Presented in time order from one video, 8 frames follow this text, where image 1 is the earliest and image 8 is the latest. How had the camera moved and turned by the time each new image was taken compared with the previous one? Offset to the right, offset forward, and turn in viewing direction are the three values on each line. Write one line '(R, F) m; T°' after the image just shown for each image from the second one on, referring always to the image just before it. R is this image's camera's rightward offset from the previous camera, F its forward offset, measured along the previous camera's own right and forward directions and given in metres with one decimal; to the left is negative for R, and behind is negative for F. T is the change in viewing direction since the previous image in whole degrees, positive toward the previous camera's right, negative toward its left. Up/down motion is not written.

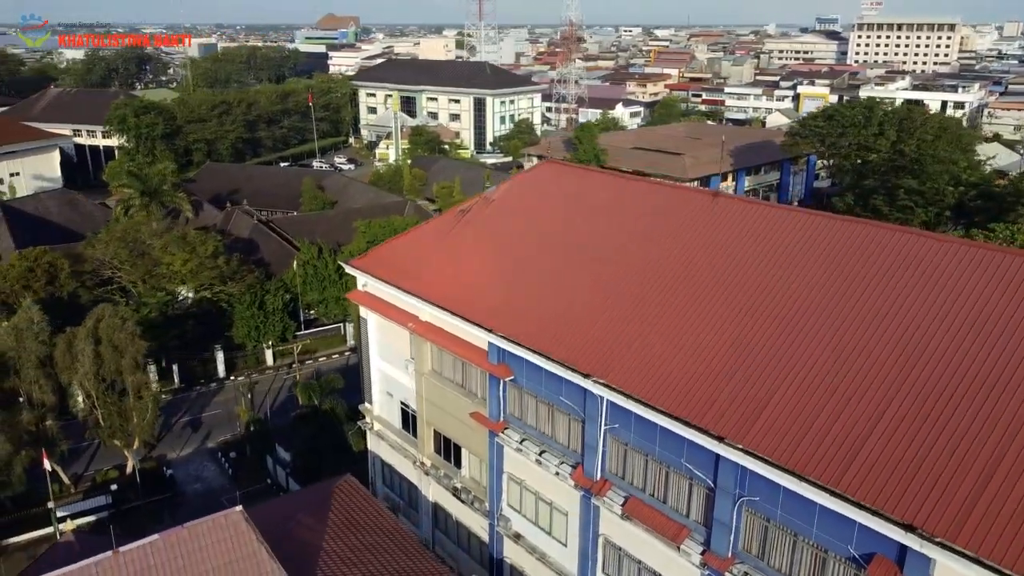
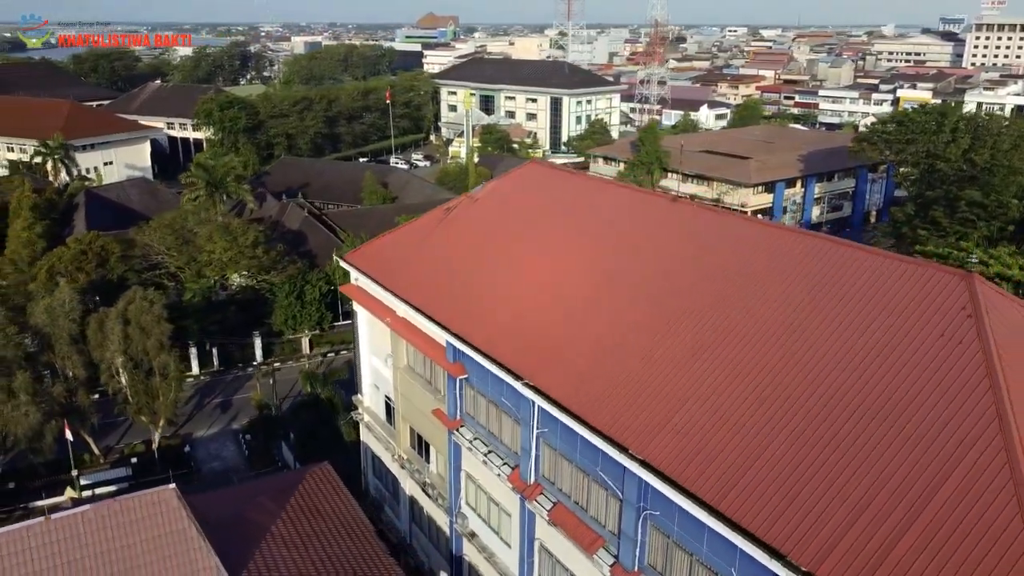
(+1.7, +0.1) m; -7°
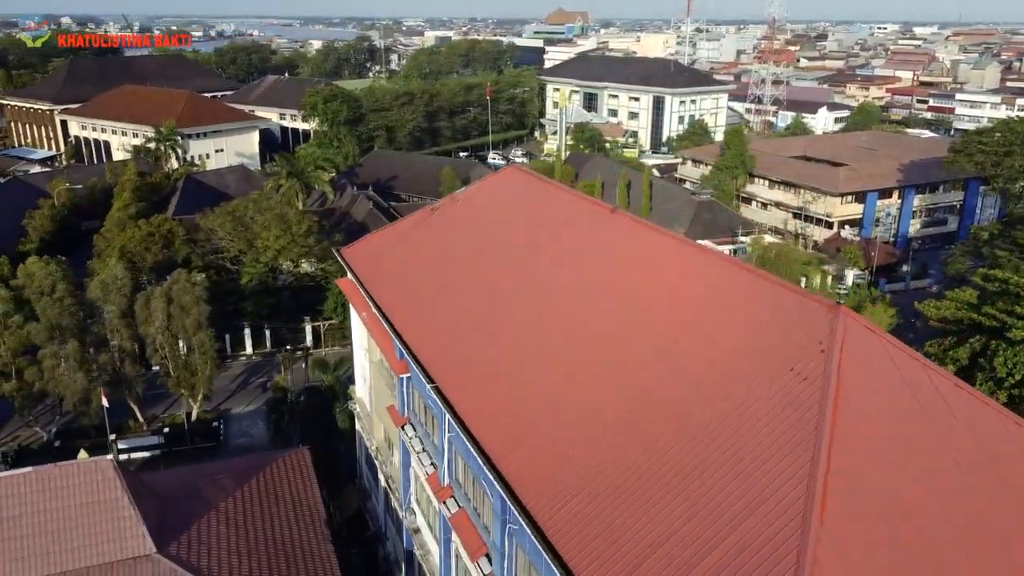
(+2.2, +0.1) m; -9°
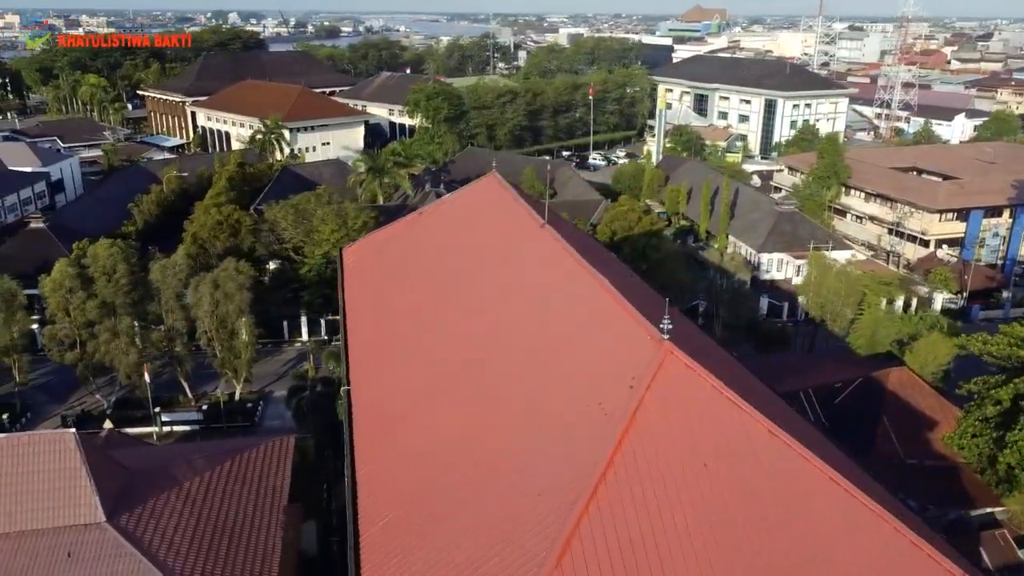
(+2.3, +0.1) m; -9°
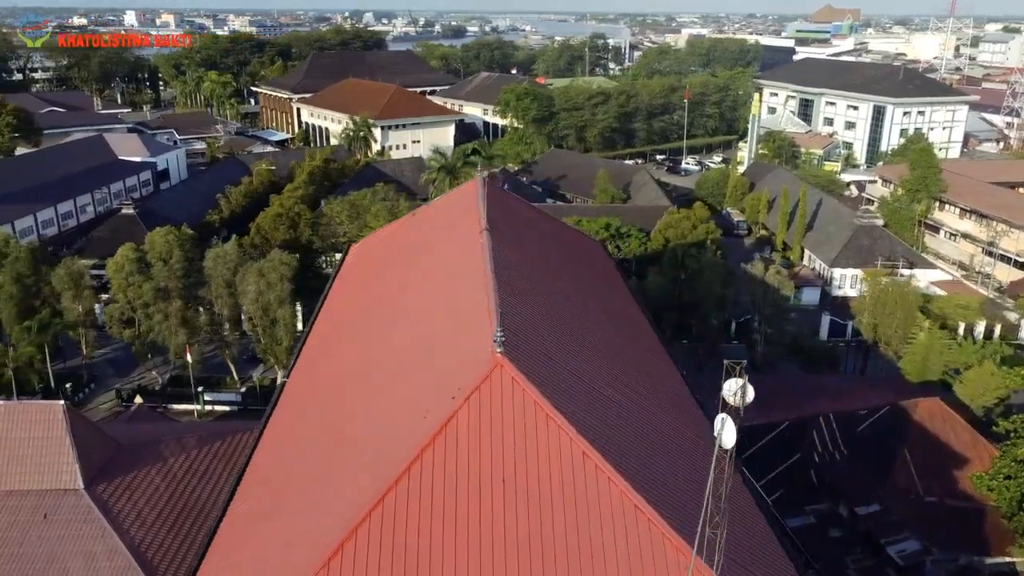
(+2.0, +0.1) m; -8°
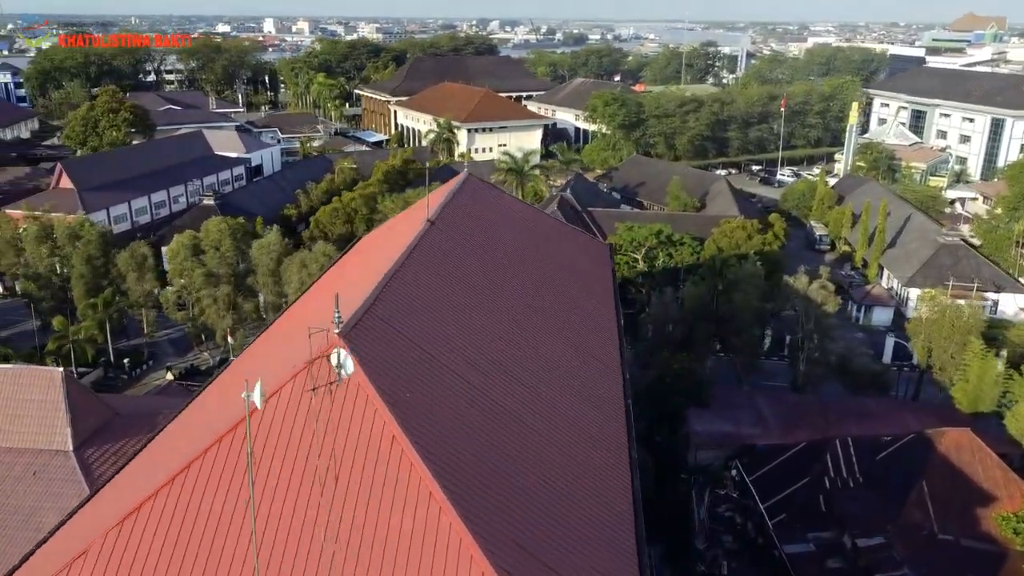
(+1.9, +0.2) m; -8°
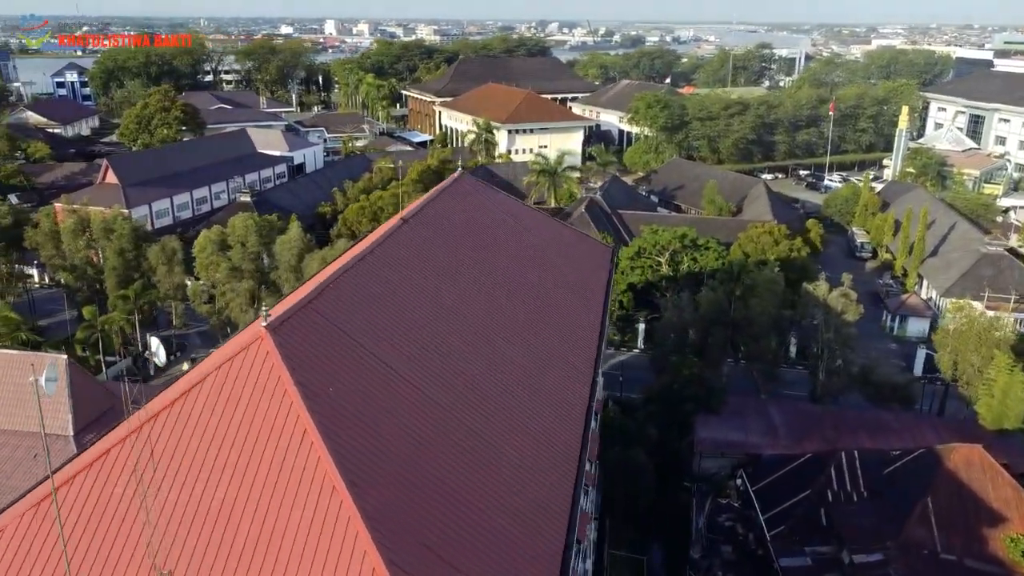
(+0.9, +0.1) m; -4°
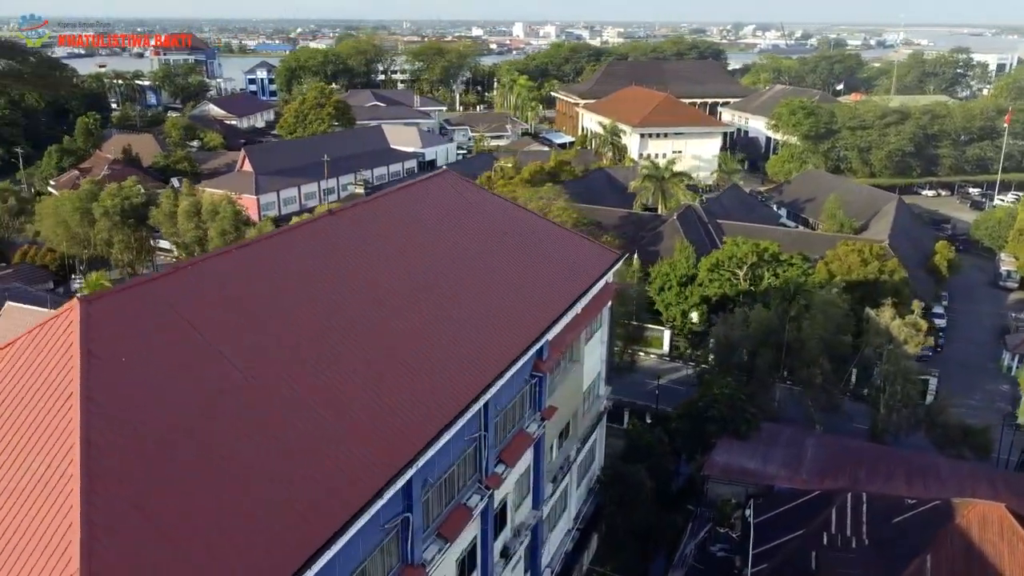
(+3.0, +0.3) m; -12°
